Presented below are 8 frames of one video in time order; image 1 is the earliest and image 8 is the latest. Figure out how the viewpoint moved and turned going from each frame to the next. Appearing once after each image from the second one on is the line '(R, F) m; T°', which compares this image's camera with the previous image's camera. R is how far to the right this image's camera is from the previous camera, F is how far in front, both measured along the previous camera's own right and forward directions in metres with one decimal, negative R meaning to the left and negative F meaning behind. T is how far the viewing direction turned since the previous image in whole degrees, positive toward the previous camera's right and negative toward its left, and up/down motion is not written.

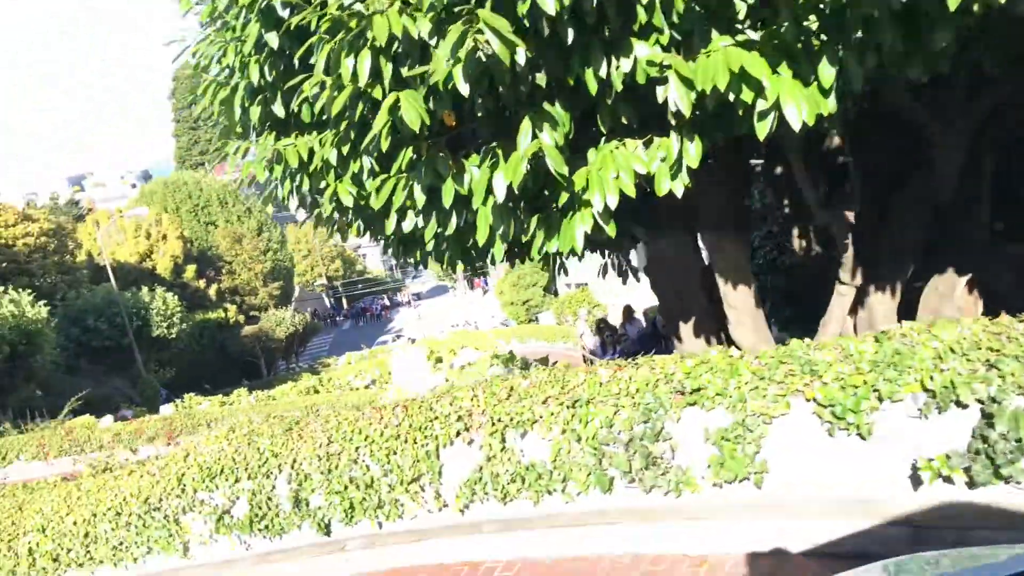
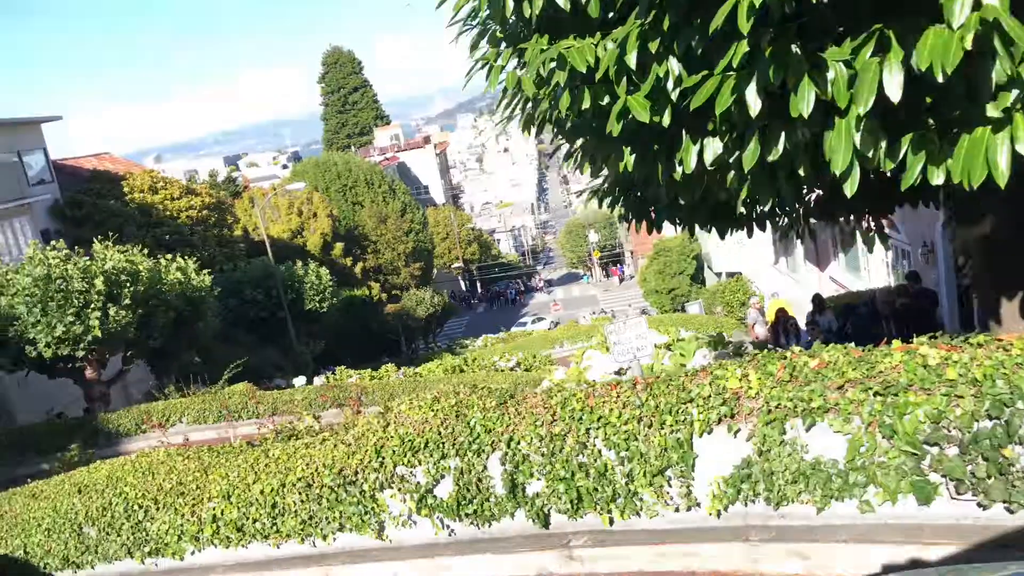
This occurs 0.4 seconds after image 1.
(-0.6, +0.7) m; -8°
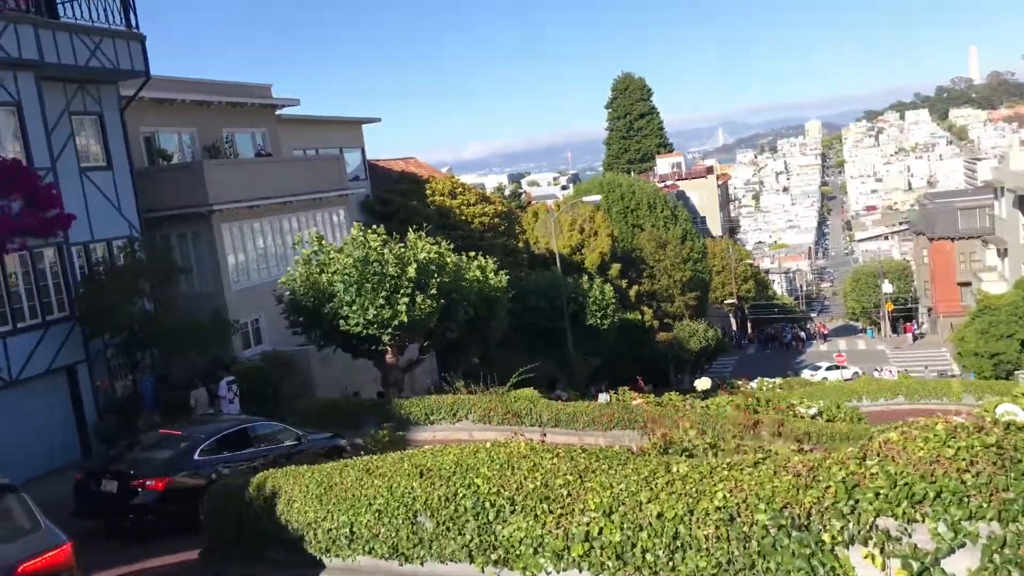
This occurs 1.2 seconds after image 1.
(-1.1, +1.1) m; -17°
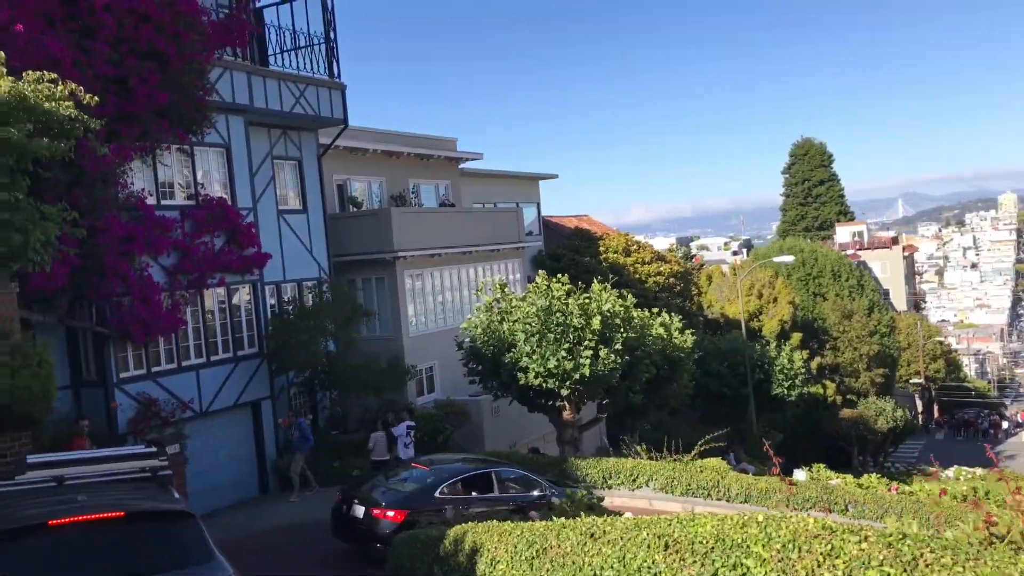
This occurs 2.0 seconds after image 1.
(-0.6, +0.8) m; -10°
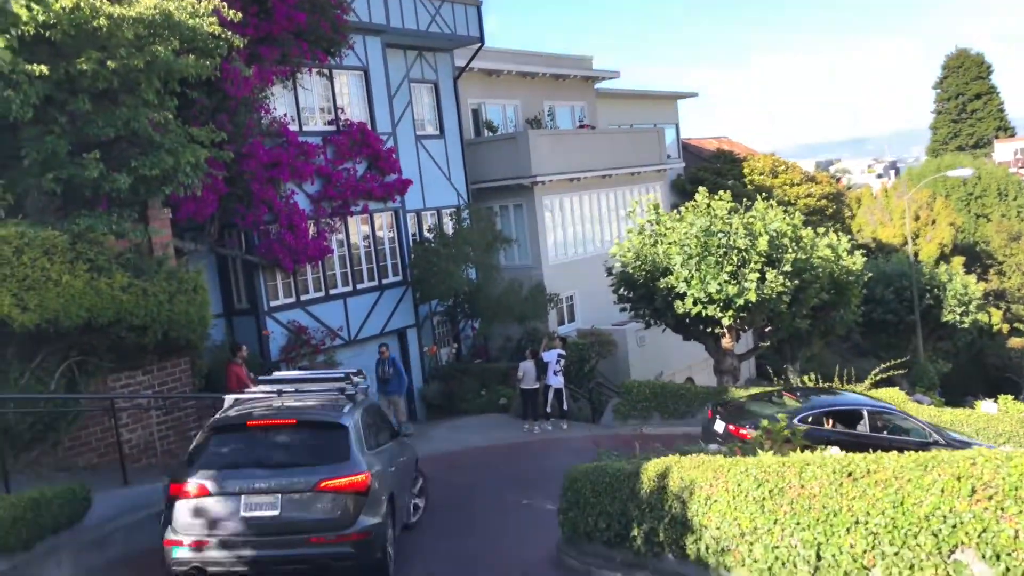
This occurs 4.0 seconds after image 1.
(-0.5, +0.8) m; -8°
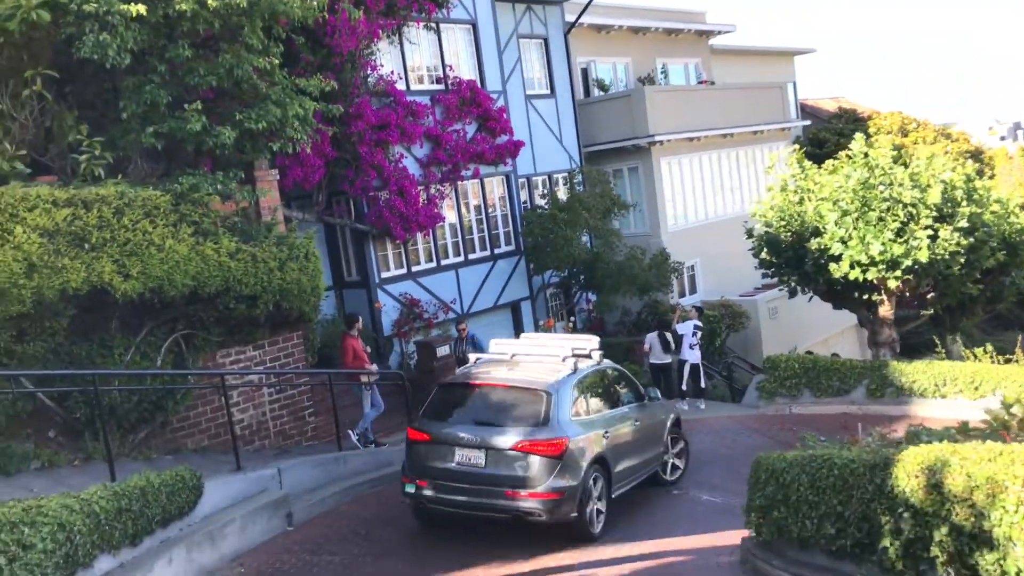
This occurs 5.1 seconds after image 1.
(-0.6, +1.3) m; -6°
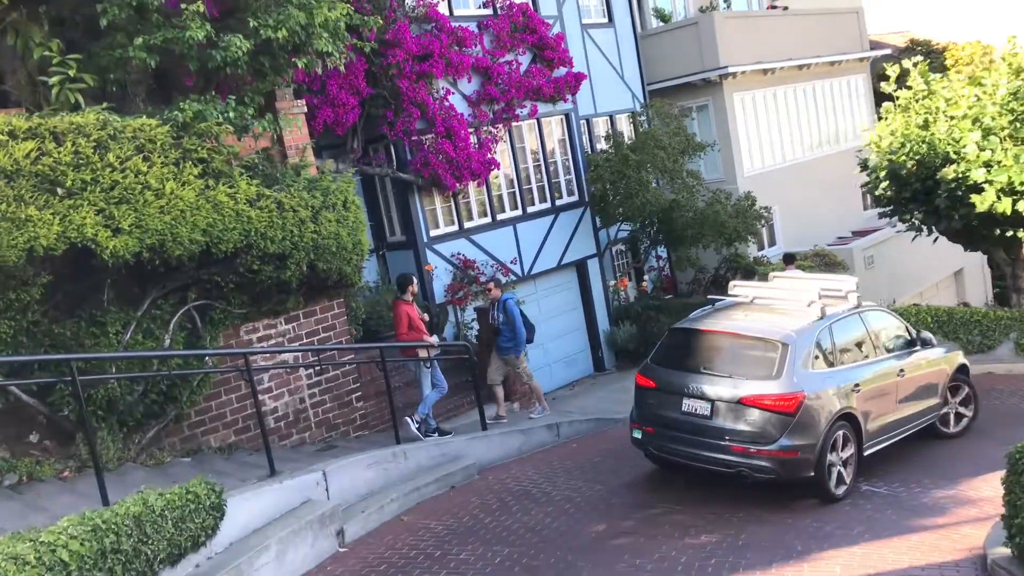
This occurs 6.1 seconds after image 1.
(-0.6, +2.1) m; -2°
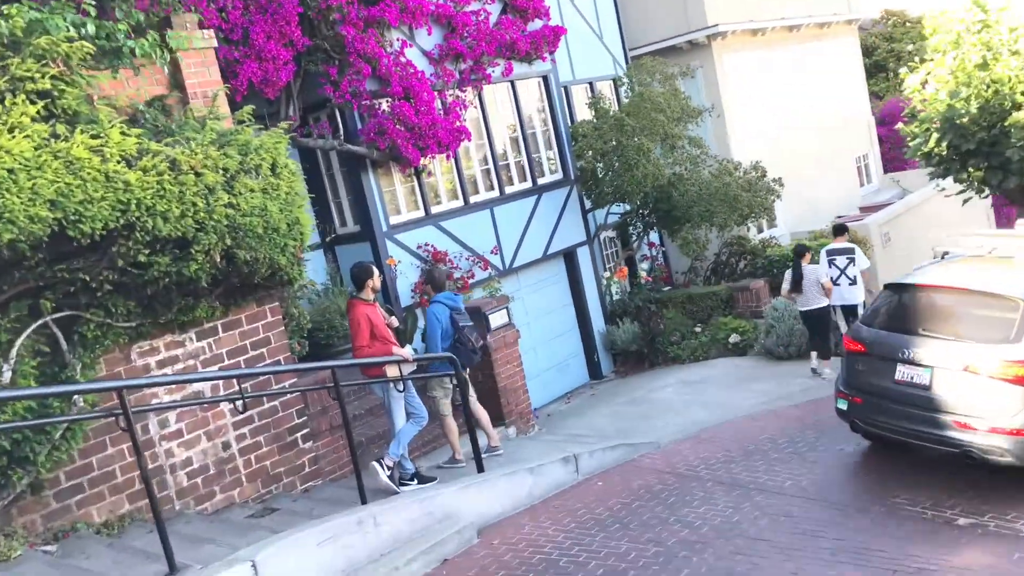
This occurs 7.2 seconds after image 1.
(-0.3, +2.3) m; +3°
